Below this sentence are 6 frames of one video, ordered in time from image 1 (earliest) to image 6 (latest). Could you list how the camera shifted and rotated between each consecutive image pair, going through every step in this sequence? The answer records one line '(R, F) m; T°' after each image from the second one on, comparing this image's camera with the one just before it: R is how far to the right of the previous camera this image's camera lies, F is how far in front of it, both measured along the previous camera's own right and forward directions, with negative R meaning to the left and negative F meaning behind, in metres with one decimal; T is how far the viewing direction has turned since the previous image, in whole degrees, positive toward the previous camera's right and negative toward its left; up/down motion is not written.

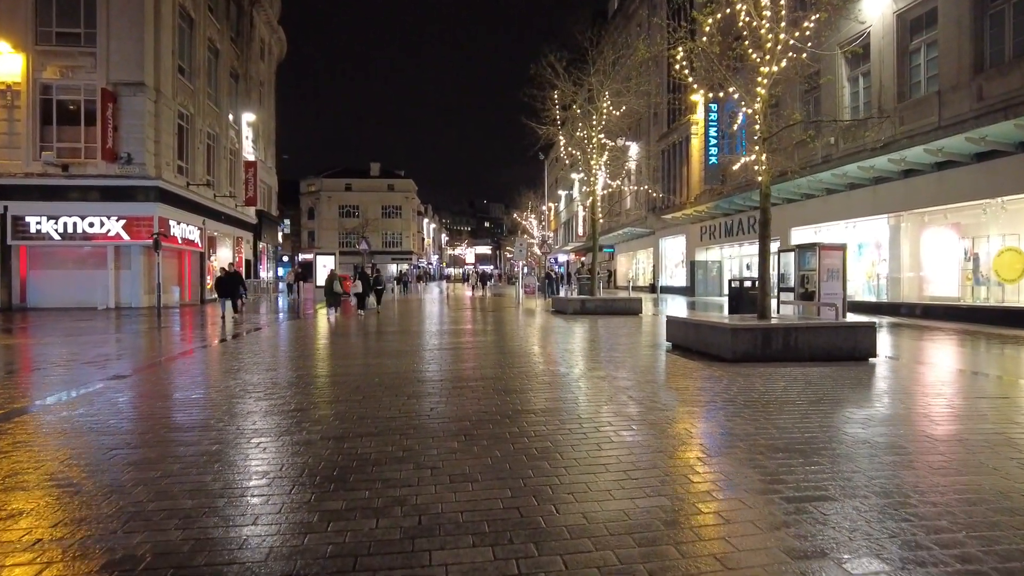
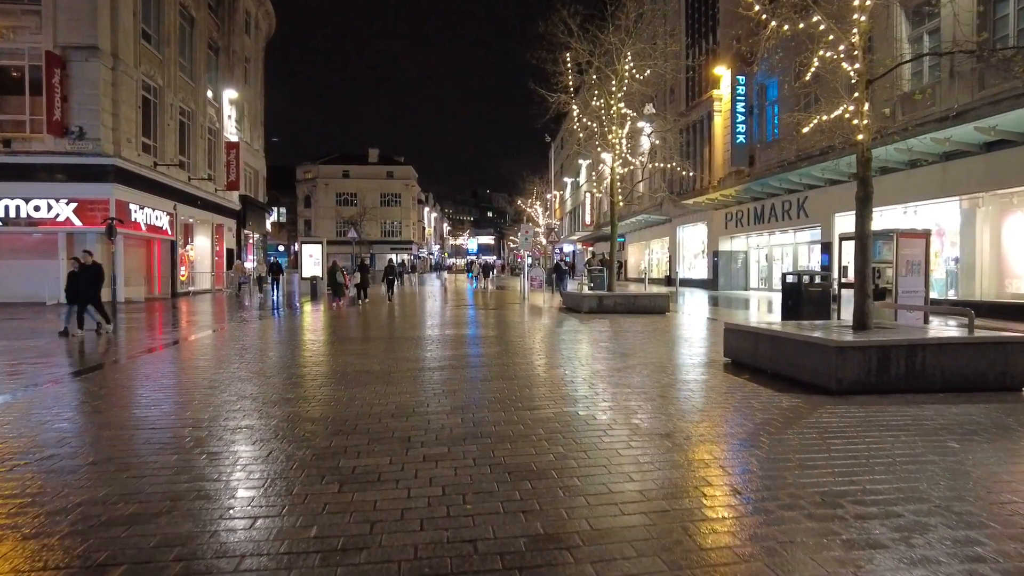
(-0.1, +2.8) m; 0°
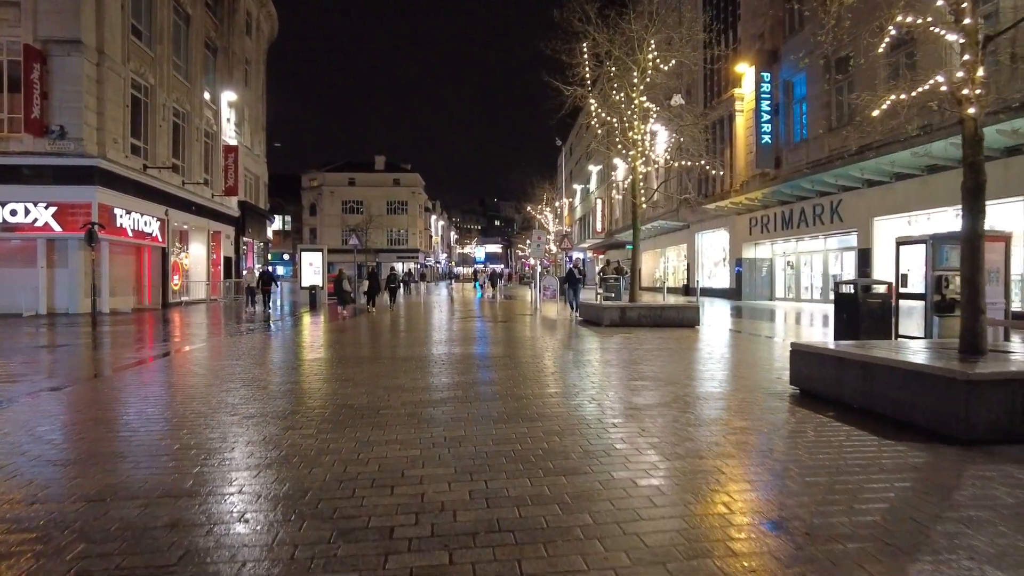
(-0.1, +1.6) m; -1°
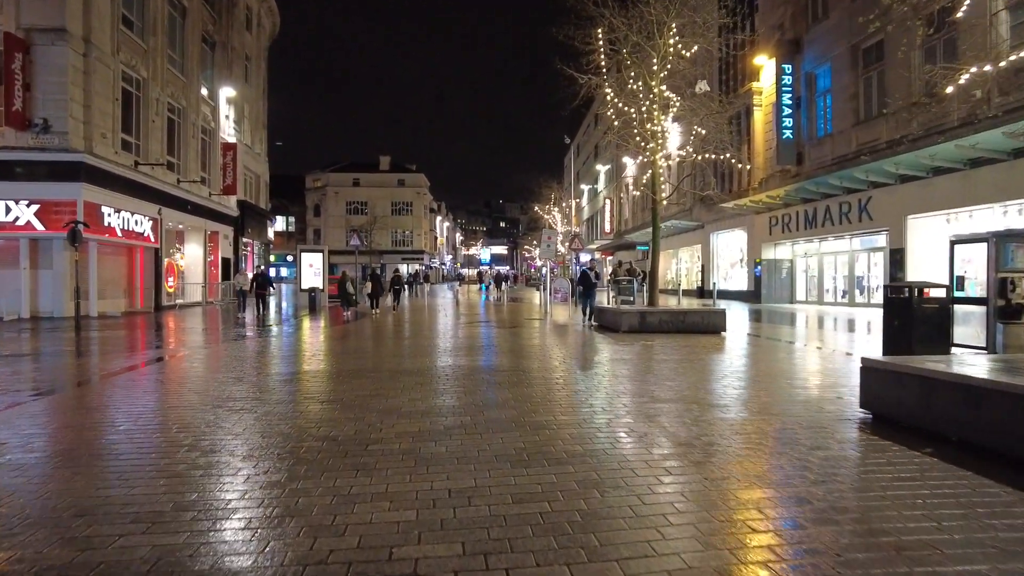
(-0.1, +1.1) m; 0°
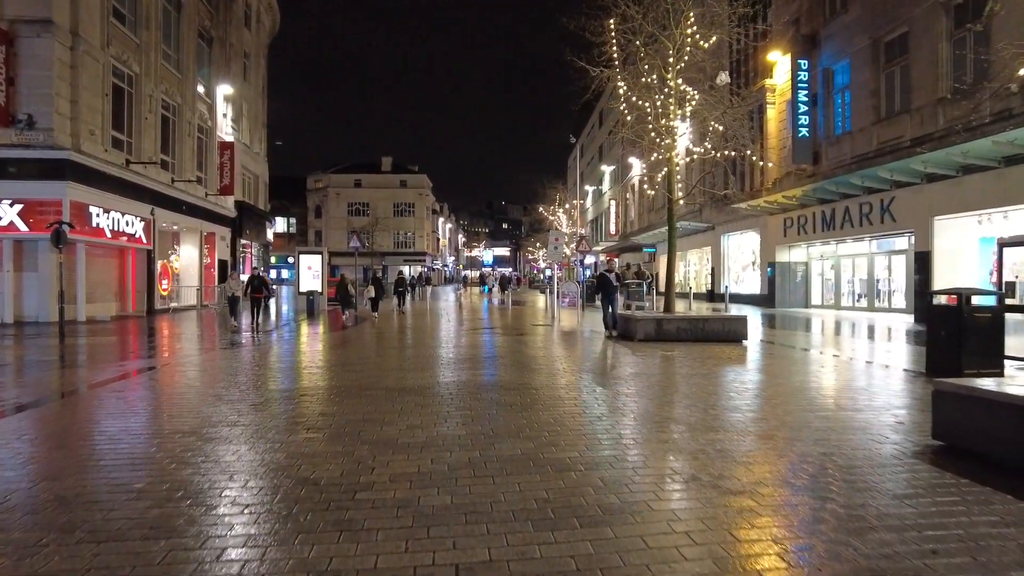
(-0.1, +0.9) m; 0°
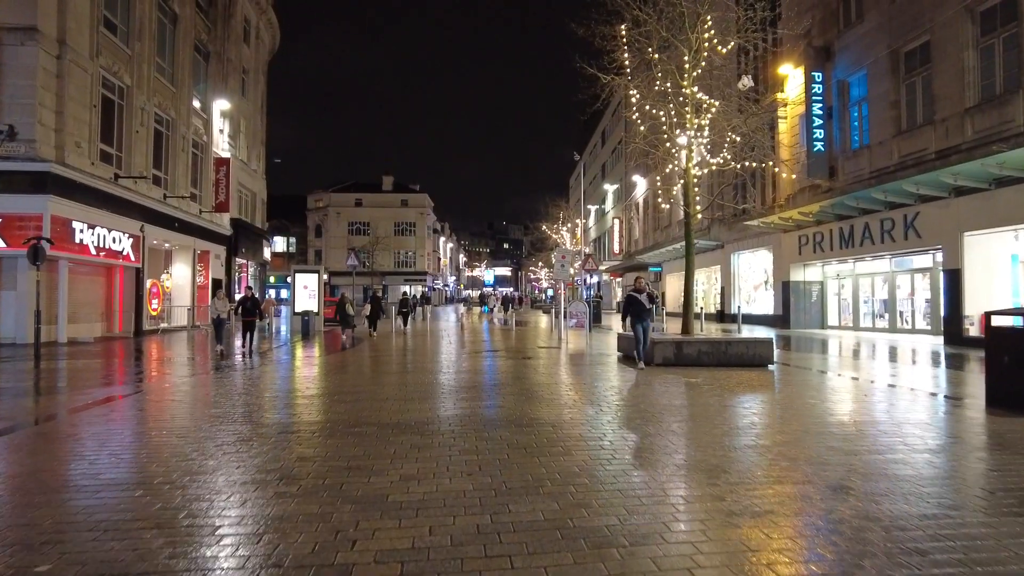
(-0.1, +1.0) m; 0°
